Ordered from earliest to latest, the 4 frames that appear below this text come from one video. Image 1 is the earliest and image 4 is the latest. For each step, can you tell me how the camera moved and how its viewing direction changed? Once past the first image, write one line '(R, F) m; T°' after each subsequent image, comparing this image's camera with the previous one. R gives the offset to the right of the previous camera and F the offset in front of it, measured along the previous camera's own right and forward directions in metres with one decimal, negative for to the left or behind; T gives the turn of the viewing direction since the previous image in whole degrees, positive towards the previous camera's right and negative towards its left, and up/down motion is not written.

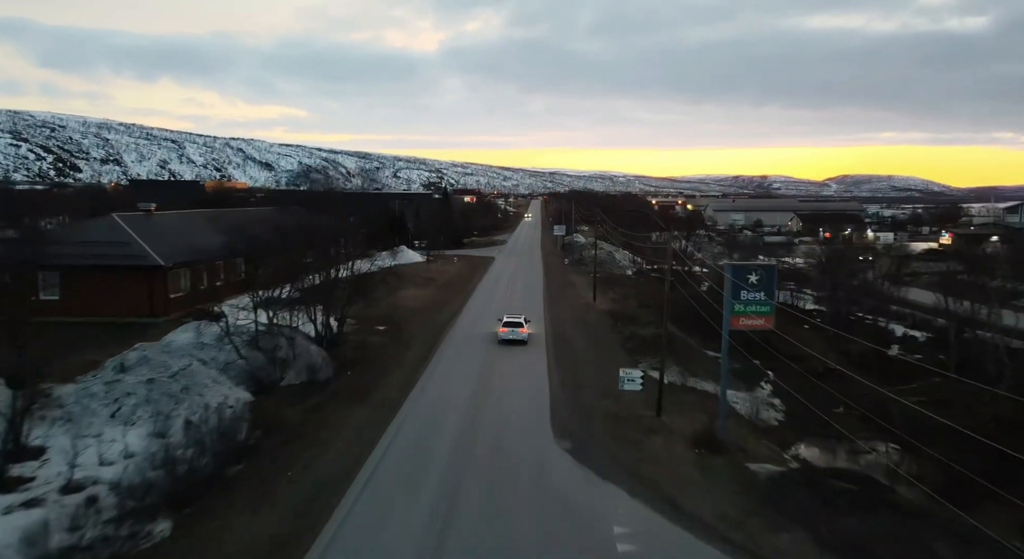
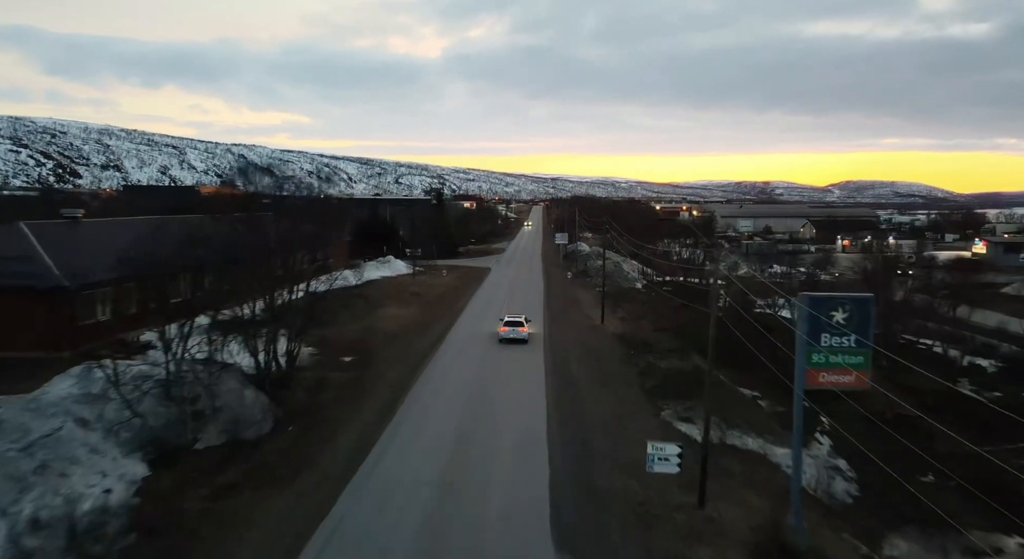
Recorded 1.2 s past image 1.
(+0.3, +3.9) m; 0°
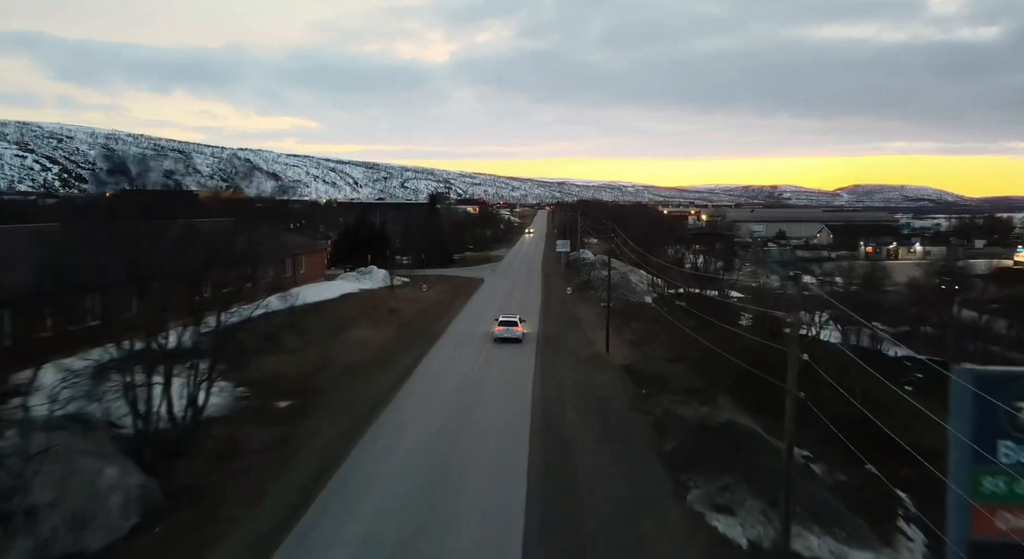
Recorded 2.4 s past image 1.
(+0.7, +4.1) m; -1°
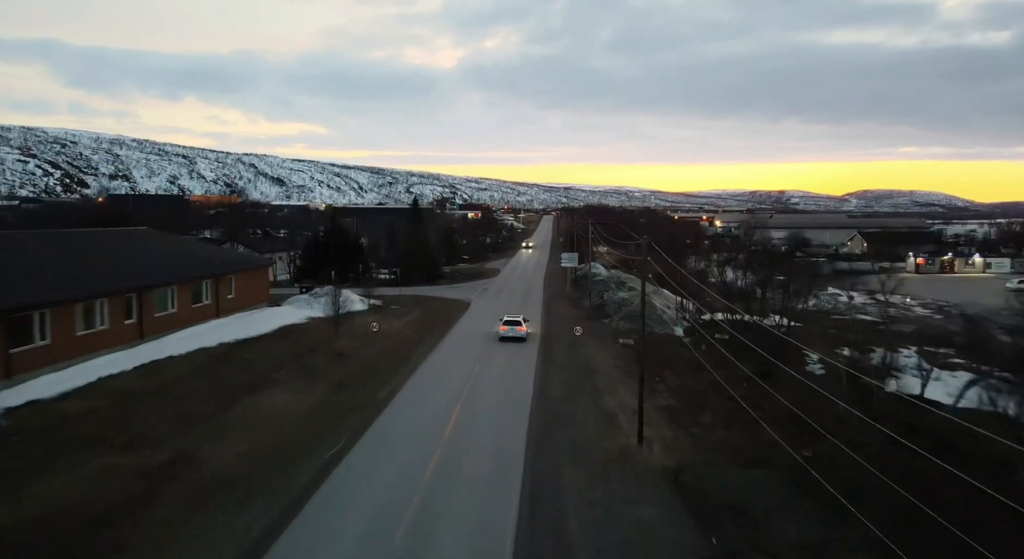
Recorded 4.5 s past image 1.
(+0.6, +7.5) m; -1°
